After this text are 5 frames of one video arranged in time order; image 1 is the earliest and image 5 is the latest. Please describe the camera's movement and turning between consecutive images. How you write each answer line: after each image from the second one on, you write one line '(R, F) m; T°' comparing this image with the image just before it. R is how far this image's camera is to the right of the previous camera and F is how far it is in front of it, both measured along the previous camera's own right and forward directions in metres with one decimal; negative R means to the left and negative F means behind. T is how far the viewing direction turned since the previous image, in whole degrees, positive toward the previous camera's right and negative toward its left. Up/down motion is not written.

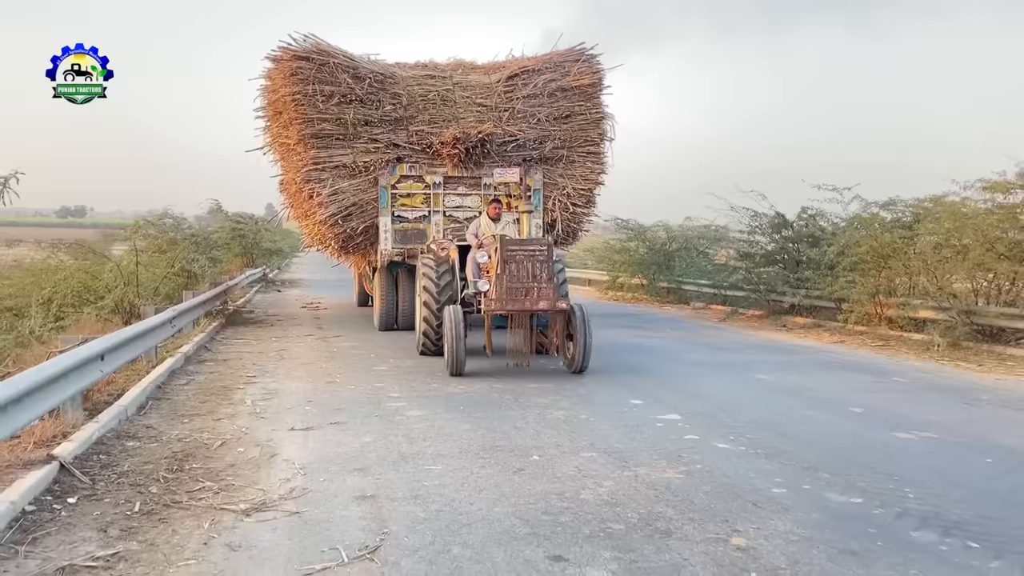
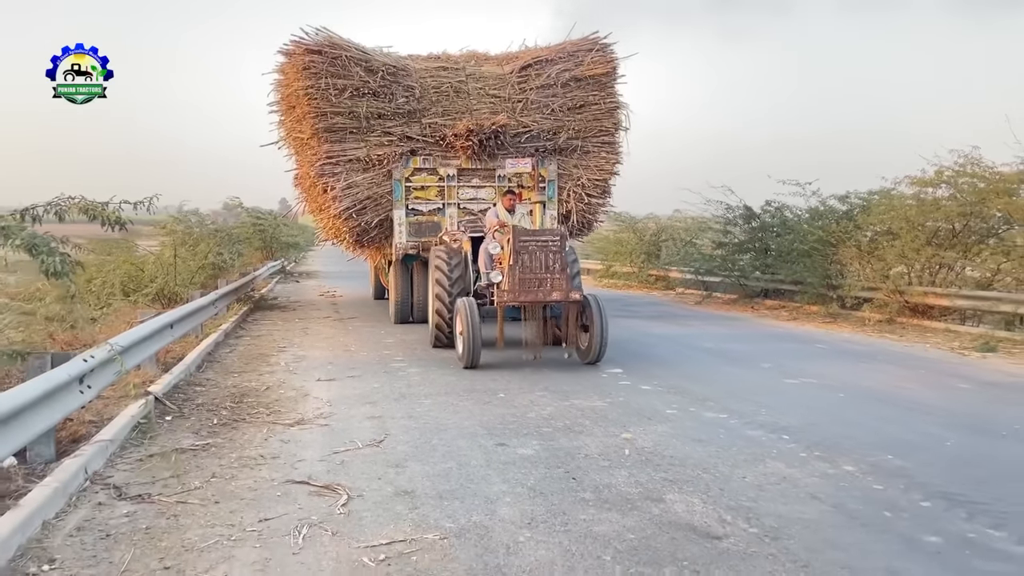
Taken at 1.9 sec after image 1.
(+0.3, -1.7) m; -1°
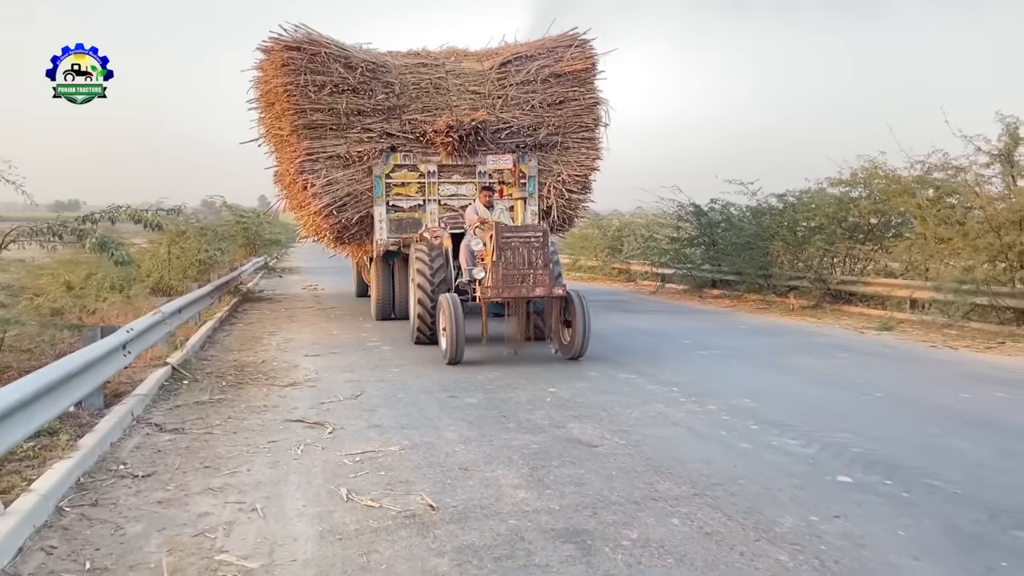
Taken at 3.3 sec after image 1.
(+0.3, -1.5) m; +1°
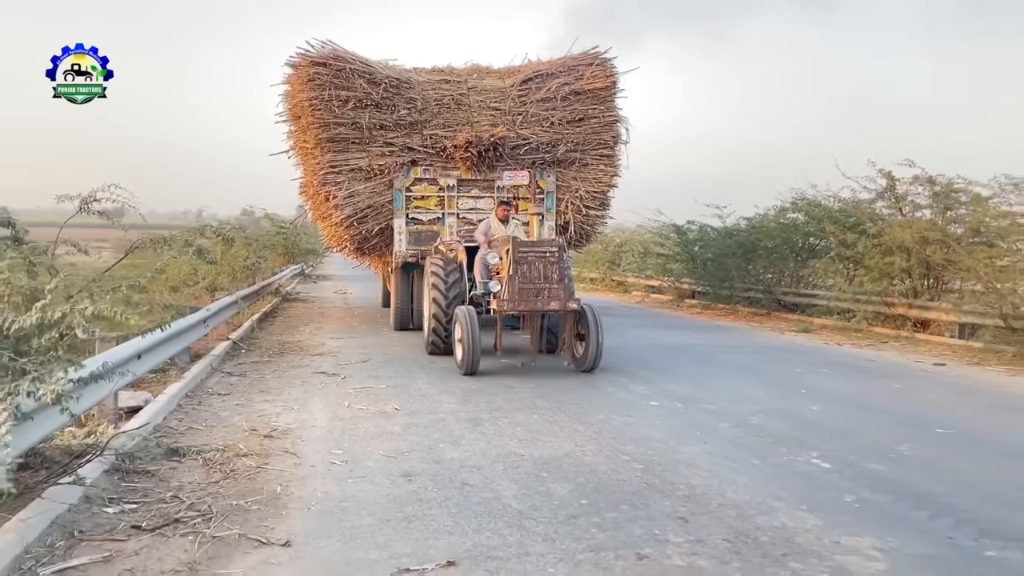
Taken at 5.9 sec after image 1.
(+0.8, -2.7) m; -2°
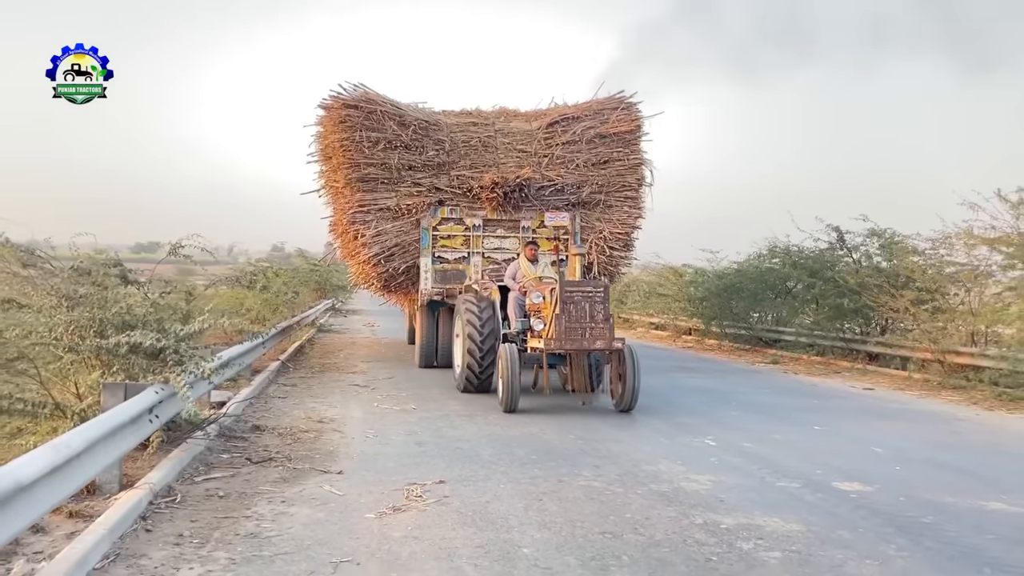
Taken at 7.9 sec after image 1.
(+0.4, -2.1) m; -2°
